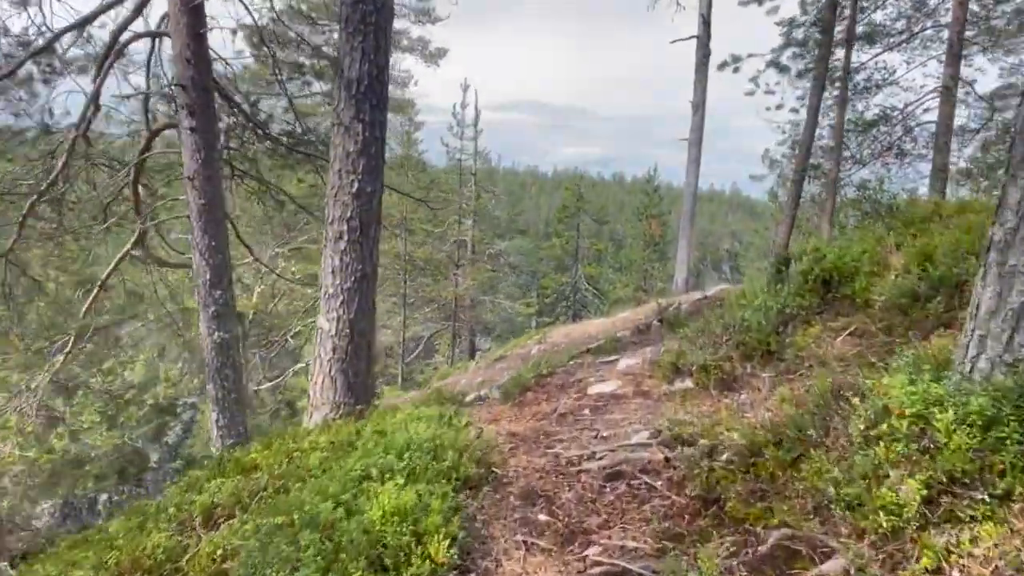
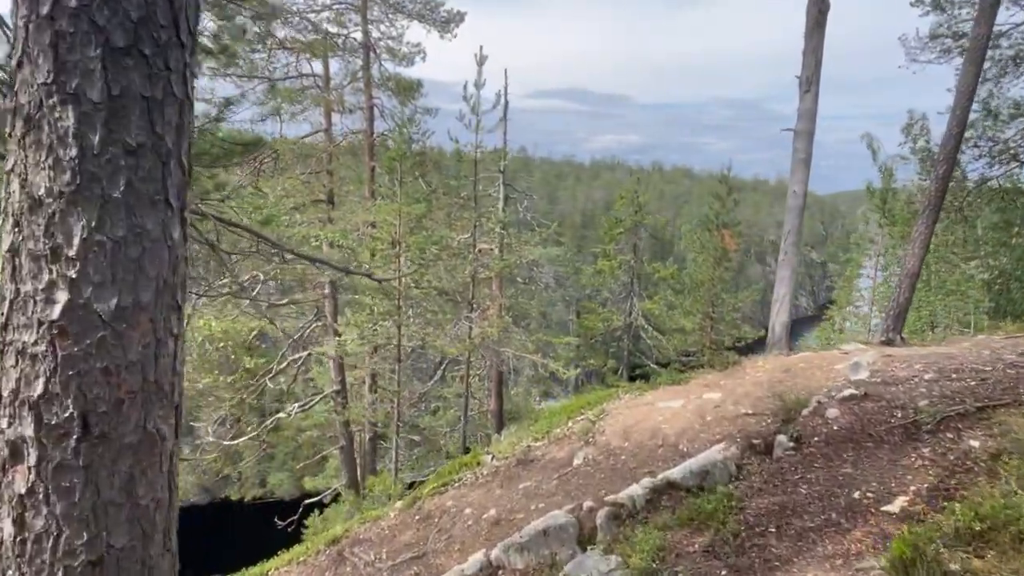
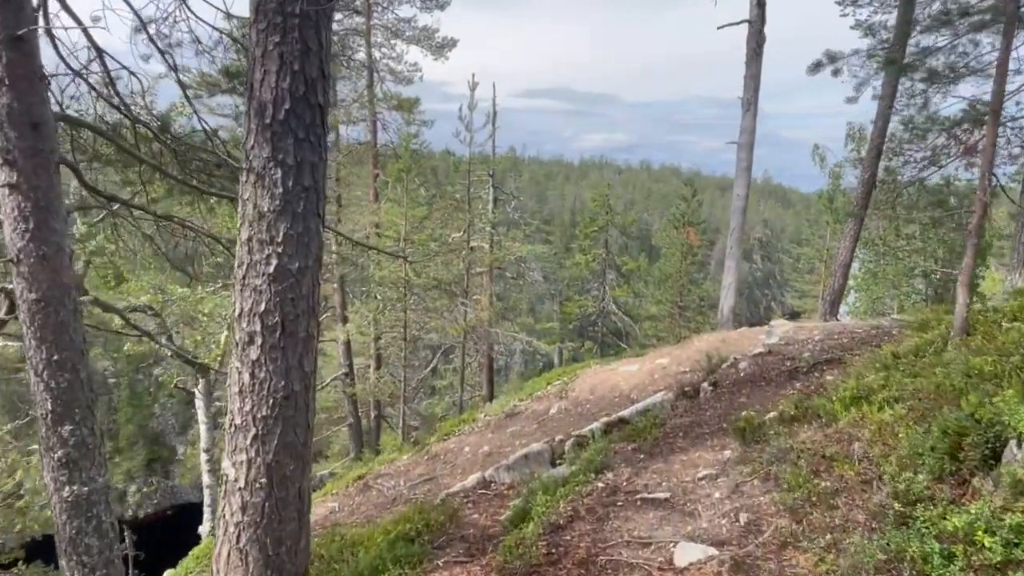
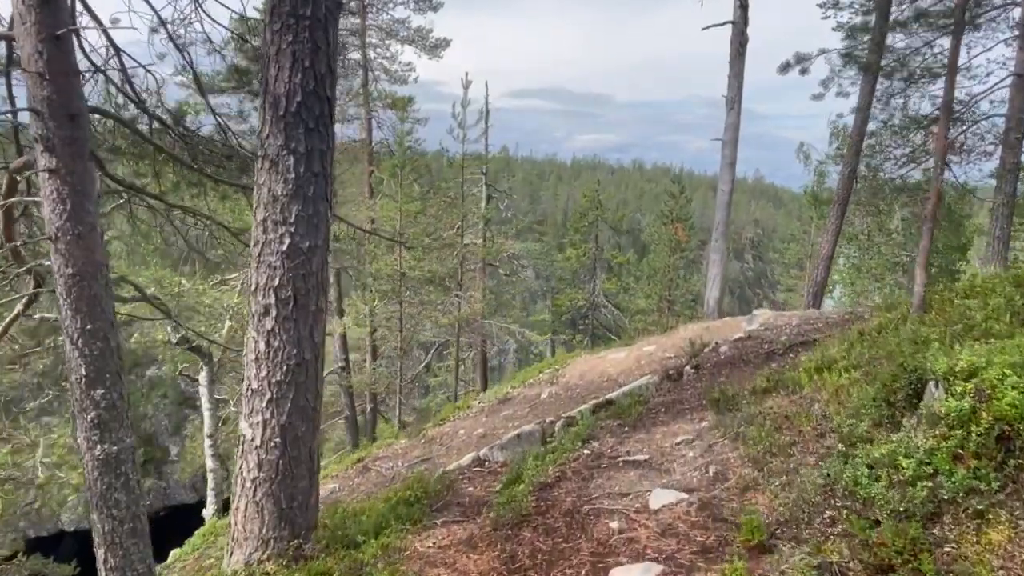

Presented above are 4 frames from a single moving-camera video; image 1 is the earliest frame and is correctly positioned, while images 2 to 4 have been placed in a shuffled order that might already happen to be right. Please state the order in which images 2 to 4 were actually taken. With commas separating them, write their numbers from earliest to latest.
4, 3, 2
